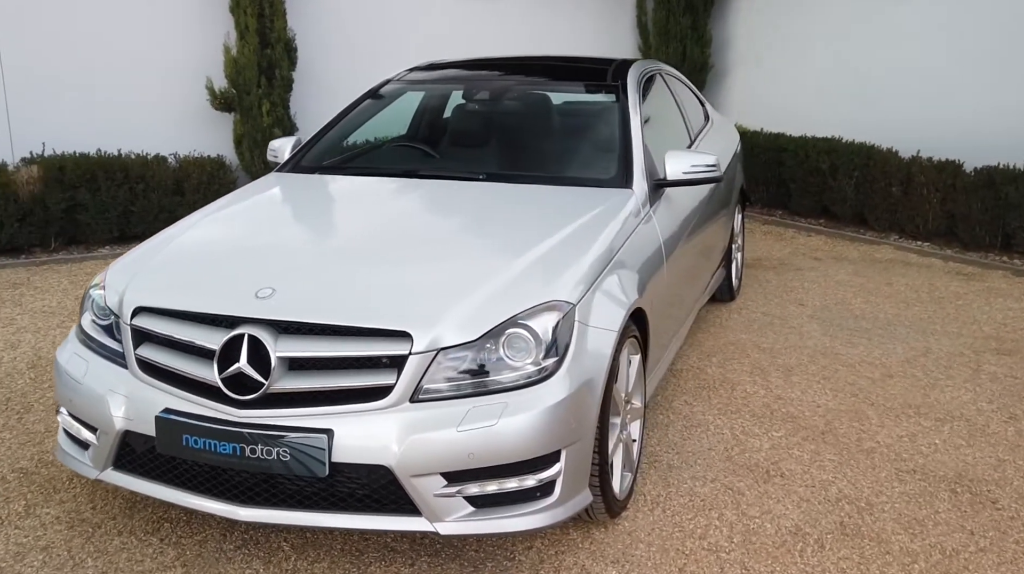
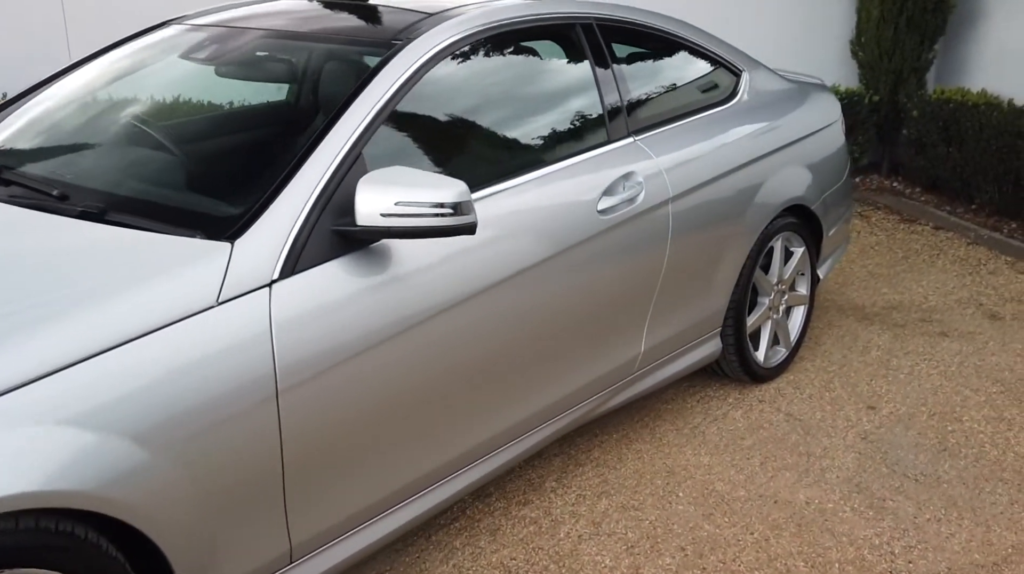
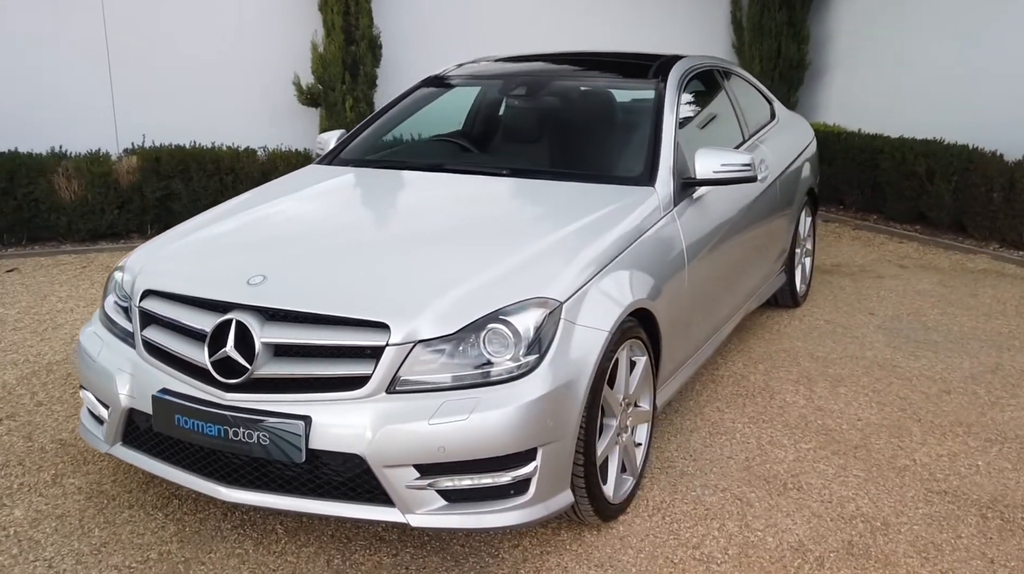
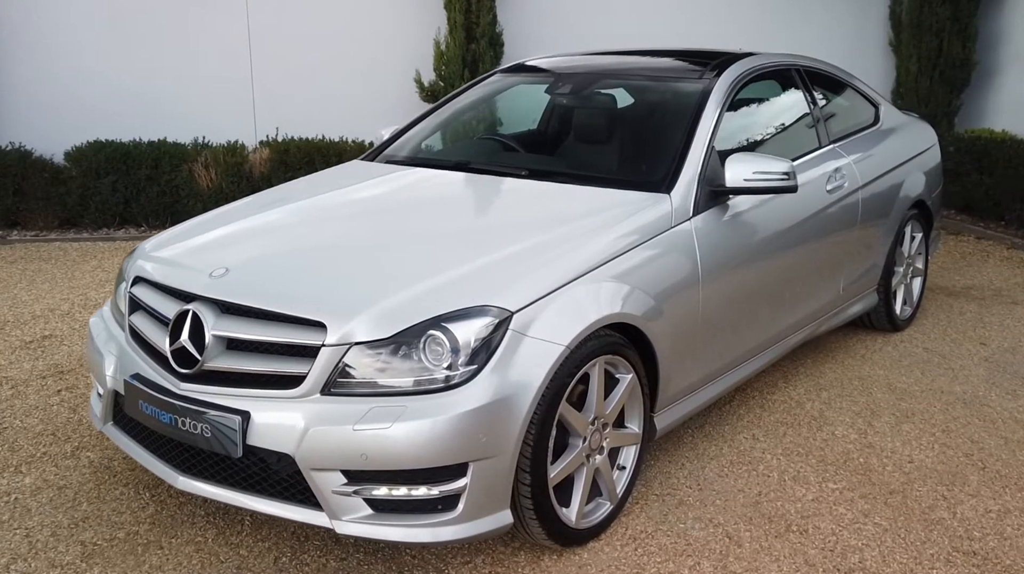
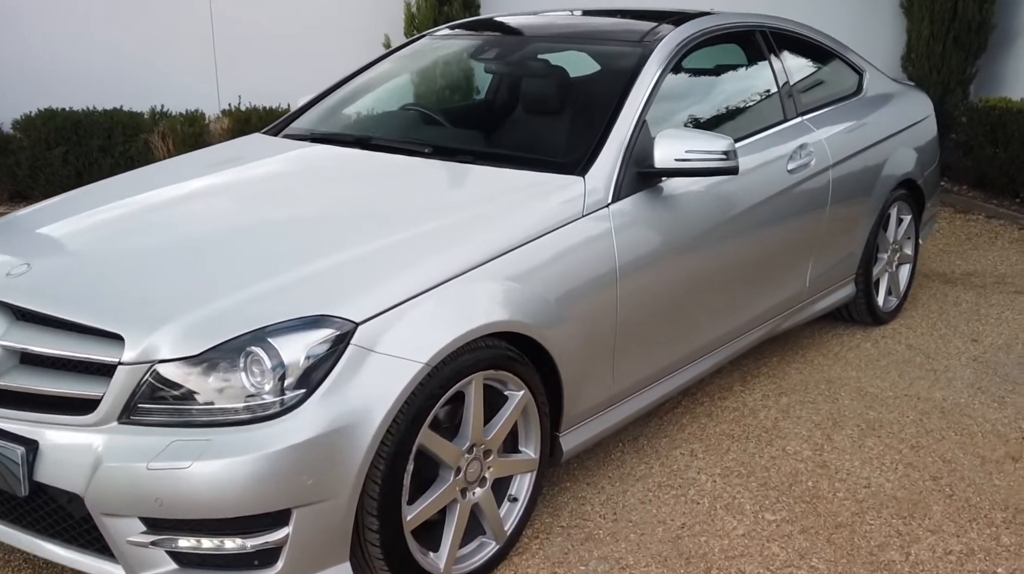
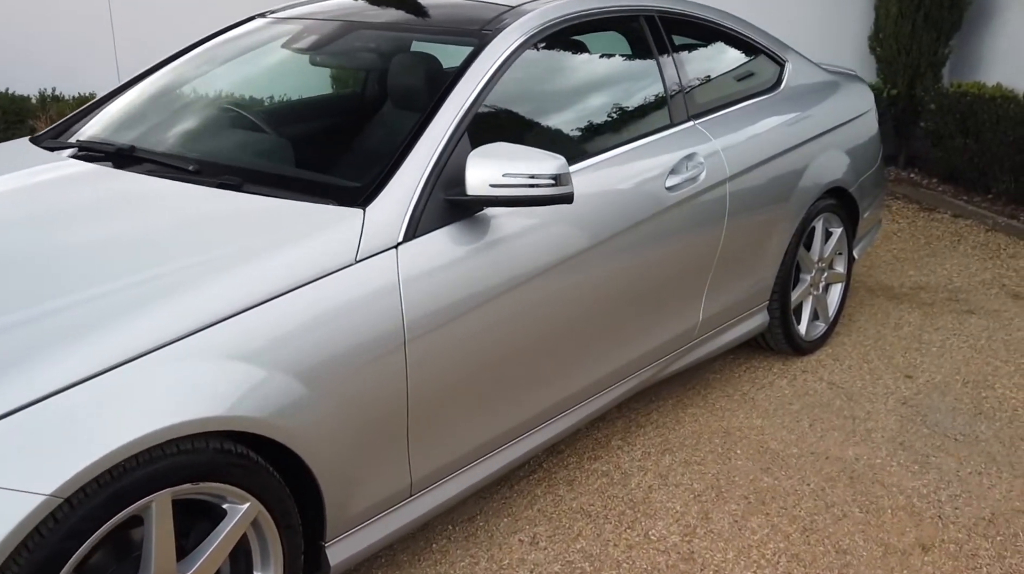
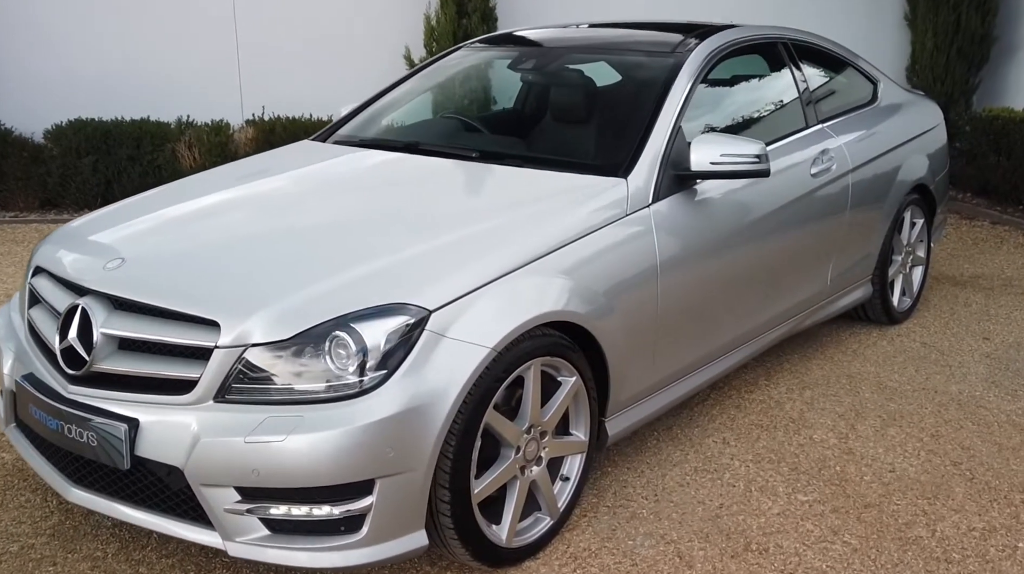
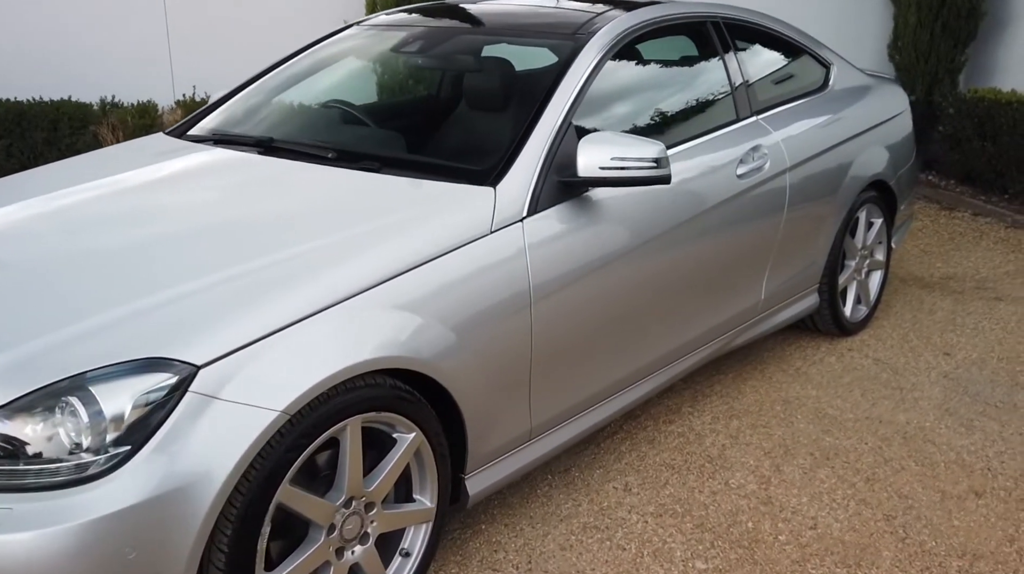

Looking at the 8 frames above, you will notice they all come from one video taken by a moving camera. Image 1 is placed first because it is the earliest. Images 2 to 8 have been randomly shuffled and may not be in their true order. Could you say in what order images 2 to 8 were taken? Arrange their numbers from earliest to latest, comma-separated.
3, 4, 7, 5, 8, 6, 2
